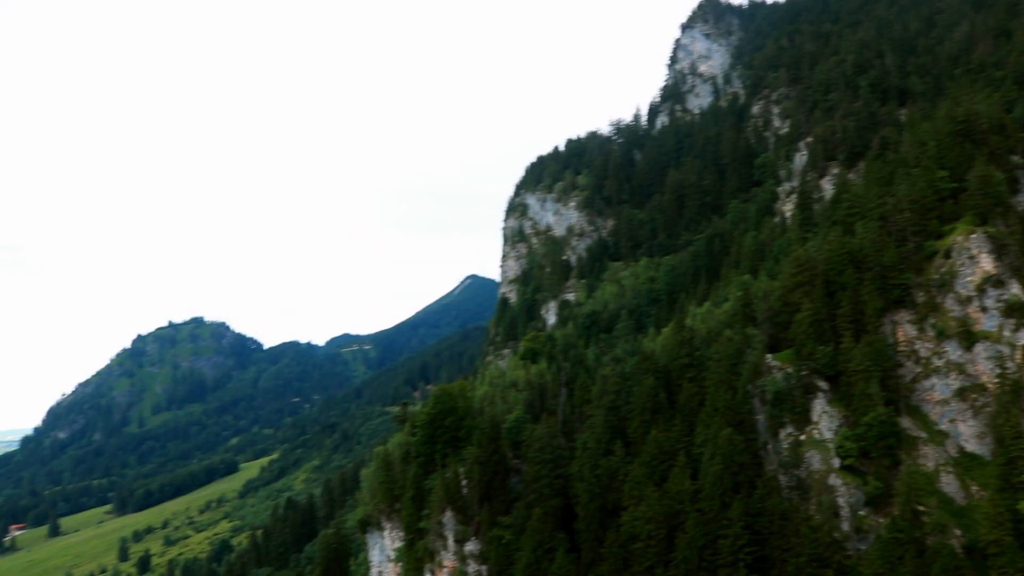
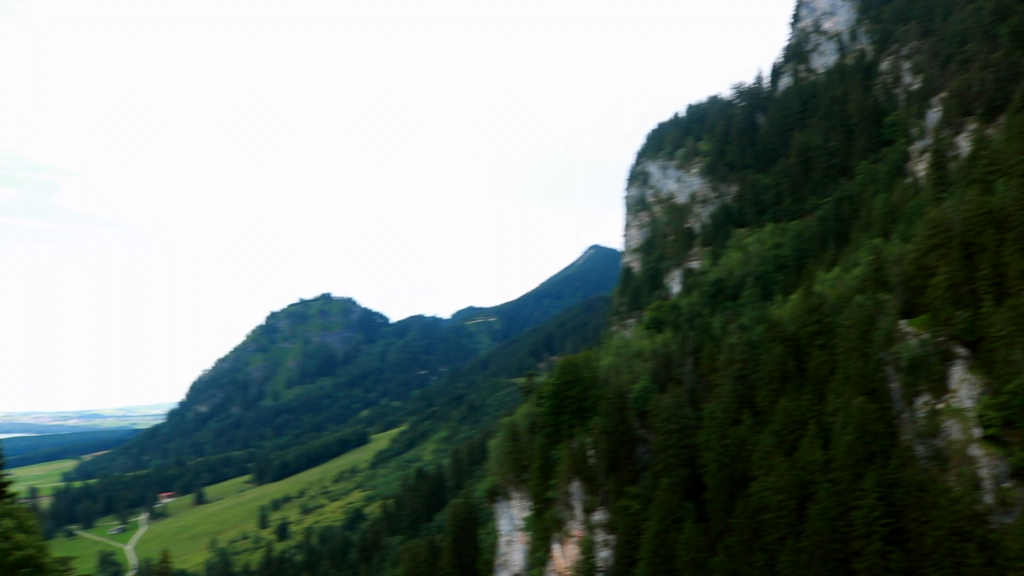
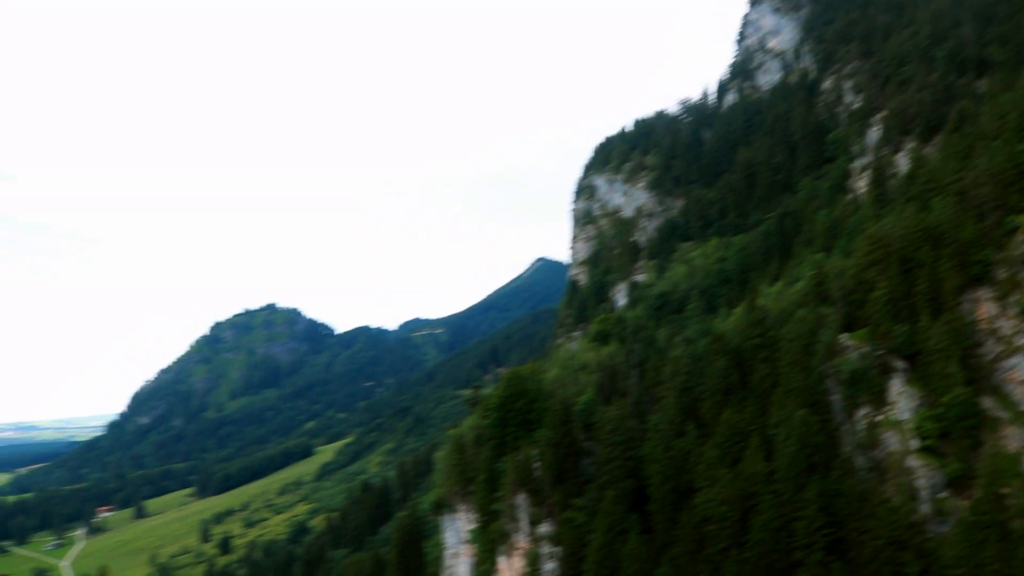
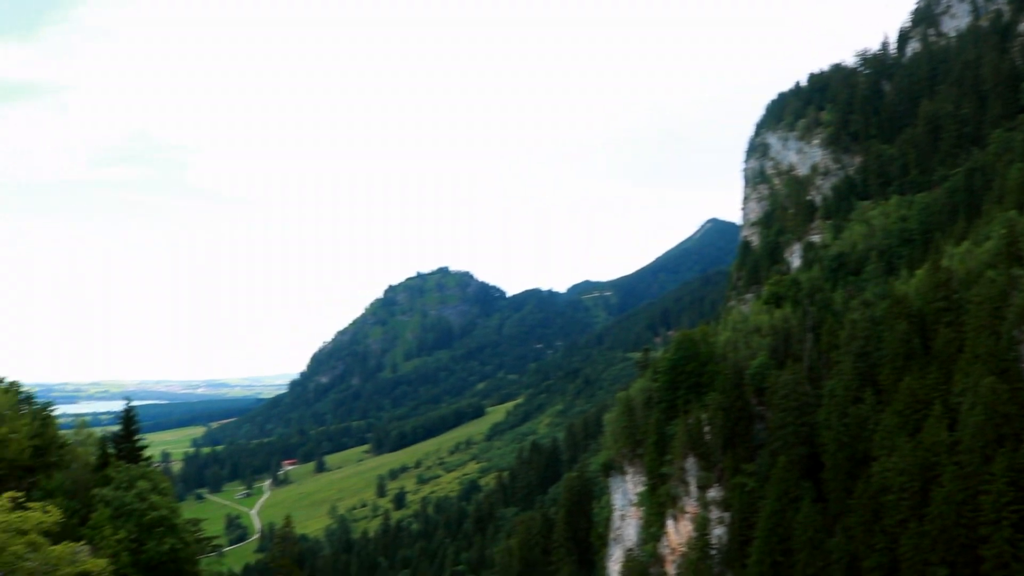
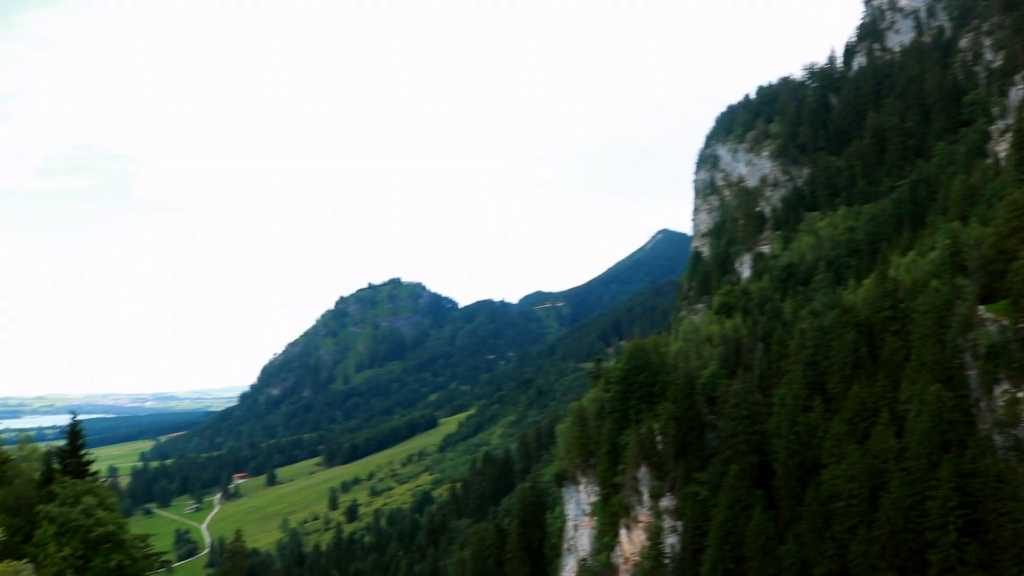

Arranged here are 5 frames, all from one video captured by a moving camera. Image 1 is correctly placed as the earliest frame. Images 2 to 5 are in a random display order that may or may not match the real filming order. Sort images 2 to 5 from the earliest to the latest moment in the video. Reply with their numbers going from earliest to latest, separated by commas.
3, 2, 5, 4
